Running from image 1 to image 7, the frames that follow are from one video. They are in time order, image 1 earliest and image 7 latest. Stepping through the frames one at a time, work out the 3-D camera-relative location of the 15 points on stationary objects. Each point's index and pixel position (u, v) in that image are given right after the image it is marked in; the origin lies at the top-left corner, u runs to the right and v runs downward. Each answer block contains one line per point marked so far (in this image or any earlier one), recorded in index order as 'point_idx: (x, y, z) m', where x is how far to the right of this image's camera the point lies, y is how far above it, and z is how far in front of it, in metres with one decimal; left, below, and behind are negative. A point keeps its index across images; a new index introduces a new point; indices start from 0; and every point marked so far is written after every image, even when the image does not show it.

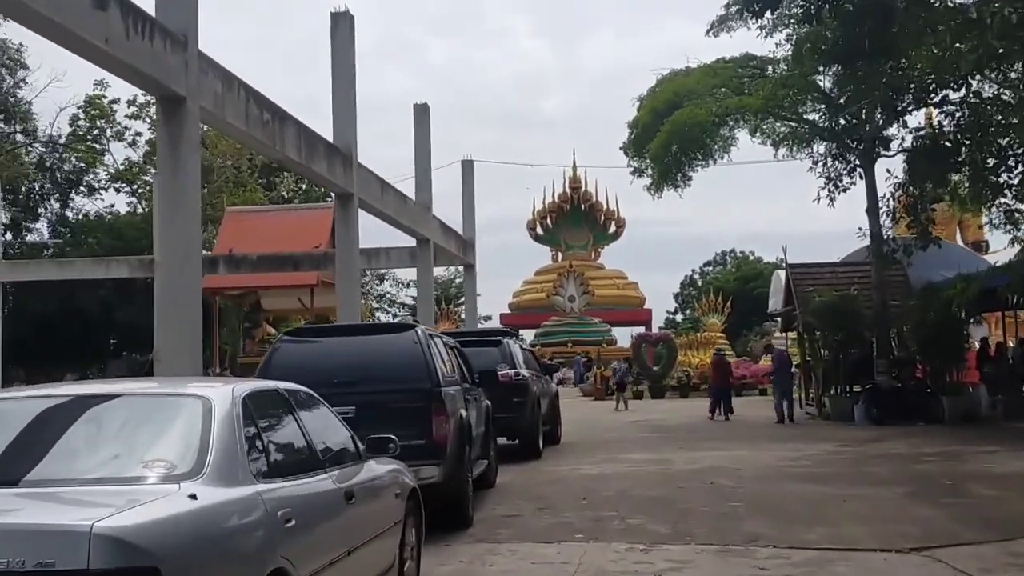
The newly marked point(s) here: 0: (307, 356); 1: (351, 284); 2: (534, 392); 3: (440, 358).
0: (-1.7, -0.6, +9.1) m
1: (-2.3, +0.1, +16.2) m
2: (+0.3, -1.5, +16.0) m
3: (-0.6, -0.6, +9.8) m
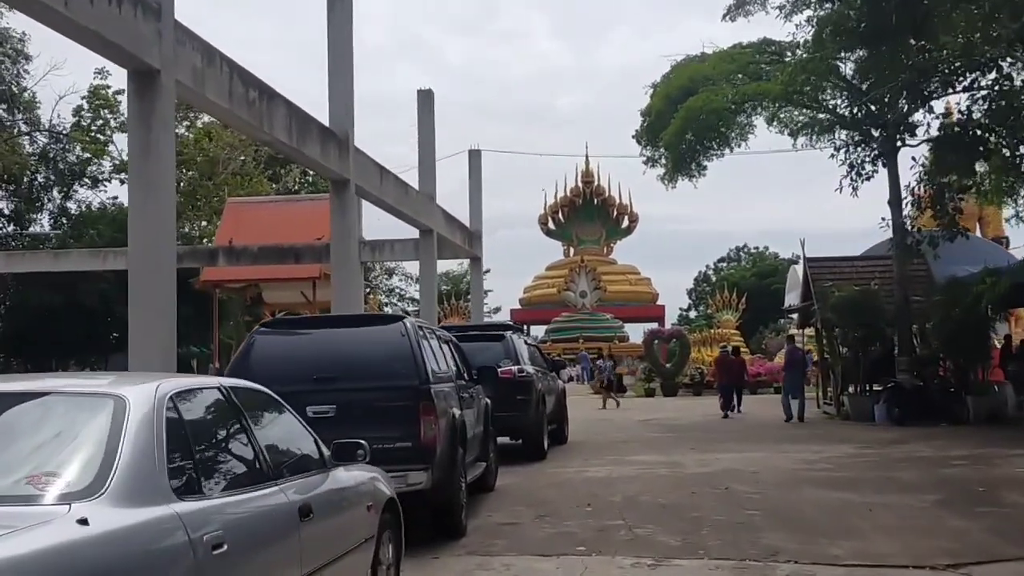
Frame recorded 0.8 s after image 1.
0: (-1.7, -0.5, +8.4) m
1: (-2.2, +0.2, +15.4) m
2: (+0.4, -1.4, +15.2) m
3: (-0.6, -0.5, +9.1) m
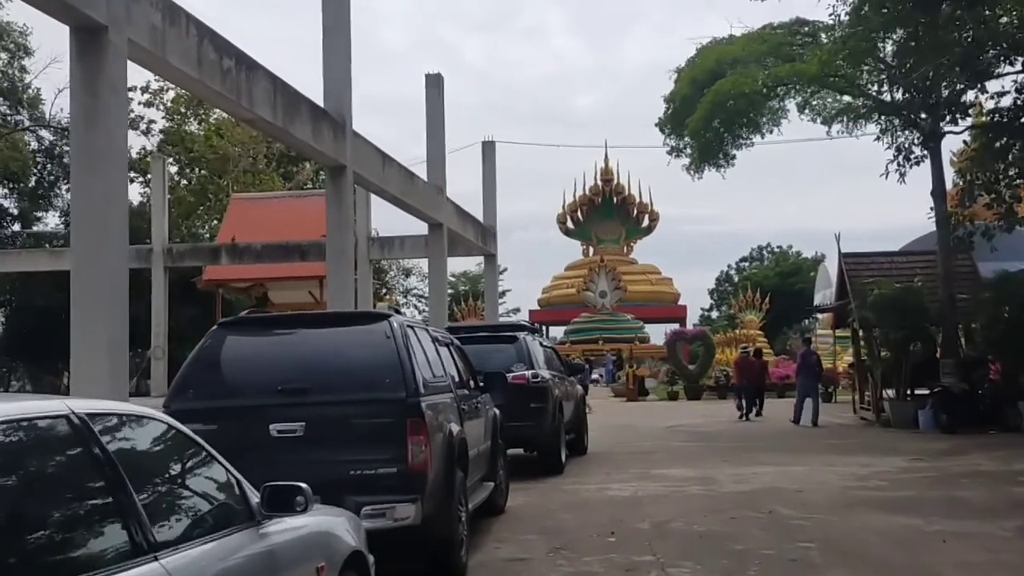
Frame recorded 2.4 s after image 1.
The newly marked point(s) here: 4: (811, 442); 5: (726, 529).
0: (-1.6, -0.4, +7.0) m
1: (-2.1, +0.2, +14.0) m
2: (+0.5, -1.3, +13.8) m
3: (-0.6, -0.5, +7.6) m
4: (+4.8, -2.4, +17.9) m
5: (+1.7, -1.9, +9.1) m
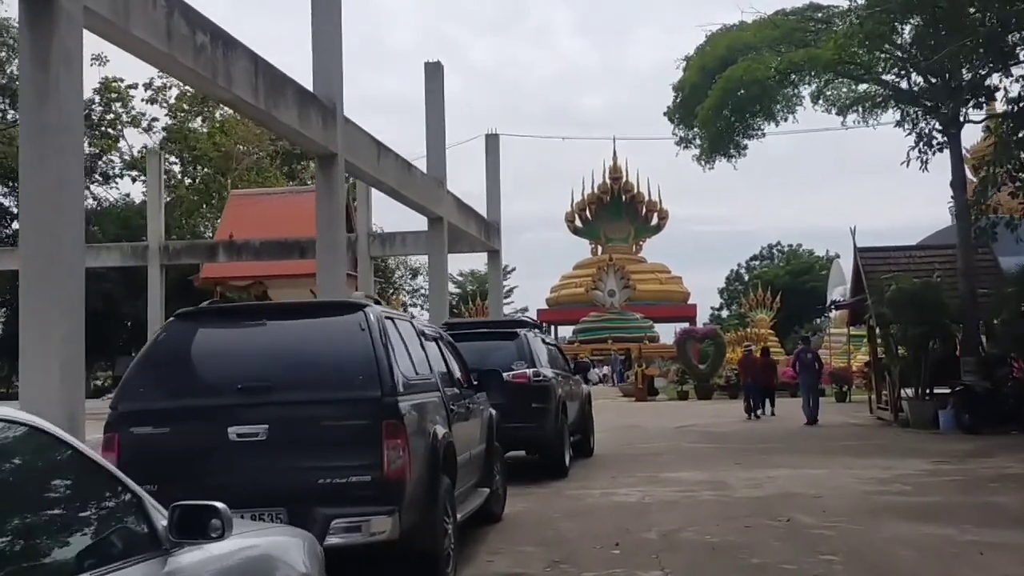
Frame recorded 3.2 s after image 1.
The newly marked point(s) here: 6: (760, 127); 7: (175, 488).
0: (-1.7, -0.3, +6.2) m
1: (-2.1, +0.3, +13.3) m
2: (+0.5, -1.3, +13.0) m
3: (-0.6, -0.4, +6.9) m
4: (+4.8, -2.4, +17.2) m
5: (+1.7, -1.9, +8.3) m
6: (+4.3, +2.8, +19.6) m
7: (-1.8, -1.1, +5.9) m
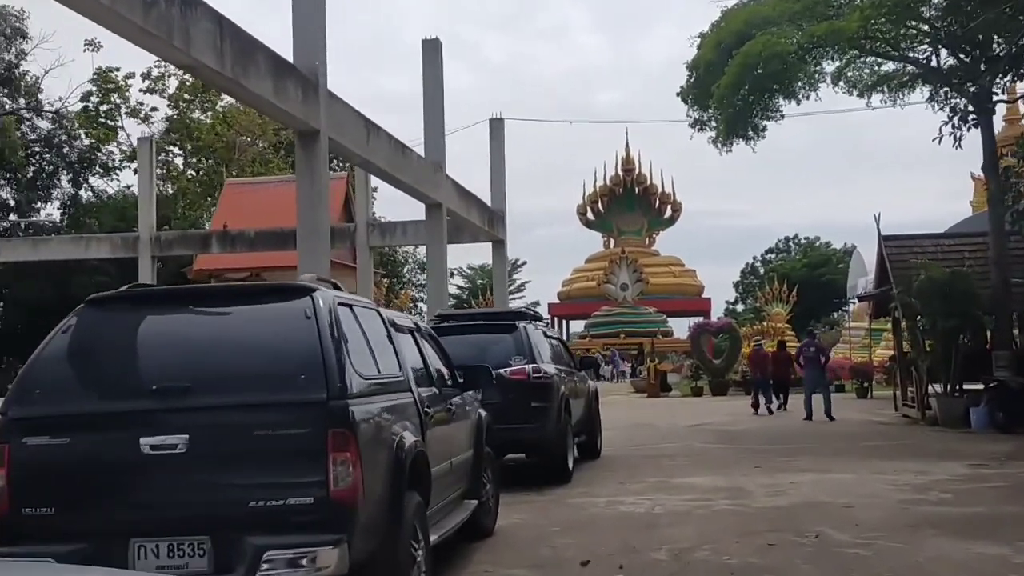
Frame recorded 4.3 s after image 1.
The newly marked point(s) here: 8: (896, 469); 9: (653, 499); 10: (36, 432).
0: (-1.8, -0.3, +5.2) m
1: (-2.1, +0.4, +12.2) m
2: (+0.5, -1.1, +12.0) m
3: (-0.7, -0.3, +5.8) m
4: (+4.8, -2.2, +16.0) m
5: (+1.6, -1.8, +7.2) m
6: (+4.4, +3.0, +18.4) m
7: (-1.9, -1.0, +4.9) m
8: (+4.2, -2.0, +12.3) m
9: (+1.3, -1.9, +10.3) m
10: (-2.1, -0.6, +4.9) m
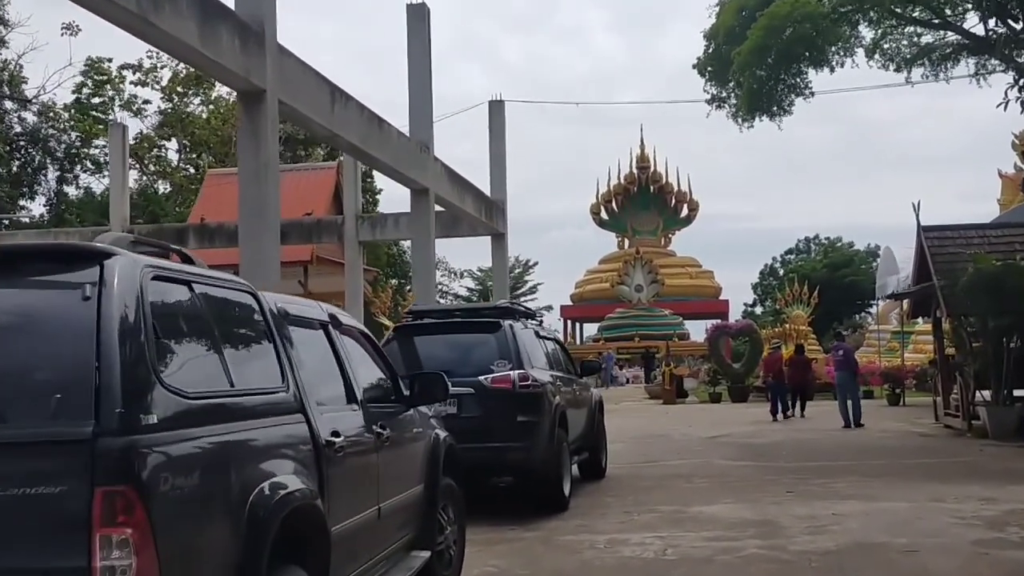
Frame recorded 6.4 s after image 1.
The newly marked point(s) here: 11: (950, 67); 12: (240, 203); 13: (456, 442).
0: (-2.0, -0.2, +3.2) m
1: (-2.2, +0.5, +10.3) m
2: (+0.4, -1.0, +10.0) m
3: (-1.0, -0.2, +3.9) m
4: (+4.8, -2.1, +14.0) m
5: (+1.4, -1.7, +5.2) m
6: (+4.3, +3.0, +16.4) m
7: (-2.1, -0.9, +2.9) m
8: (+4.1, -1.9, +10.3) m
9: (+1.1, -1.8, +8.3) m
10: (-2.3, -0.5, +3.0) m
11: (+7.0, +3.5, +18.0) m
12: (-2.5, +0.8, +10.3) m
13: (-0.5, -1.3, +9.5) m
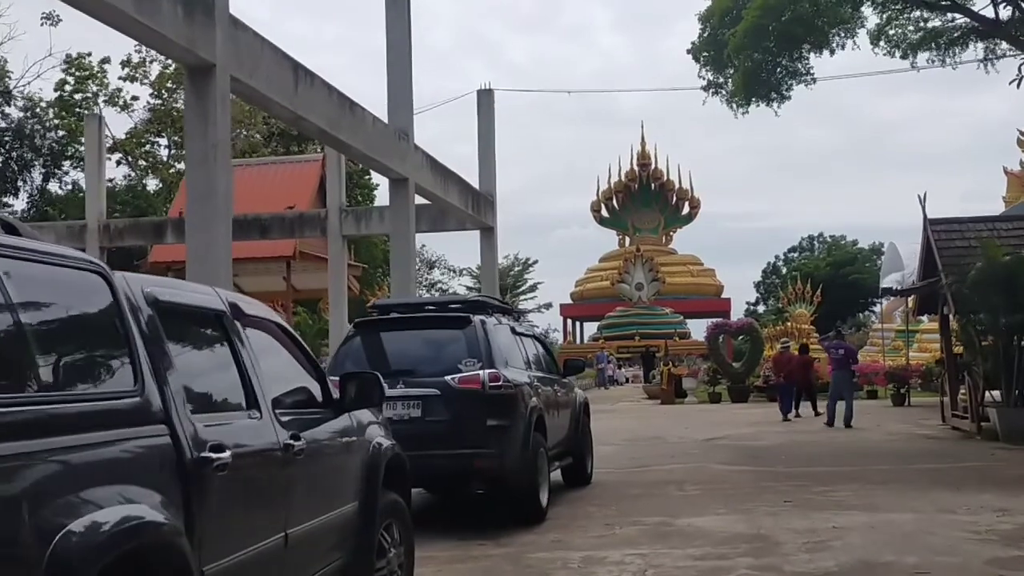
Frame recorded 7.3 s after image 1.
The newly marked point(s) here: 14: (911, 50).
0: (-2.3, -0.1, +2.4) m
1: (-2.5, +0.5, +9.5) m
2: (+0.1, -1.0, +9.1) m
3: (-1.2, -0.2, +3.1) m
4: (+4.5, -2.1, +13.2) m
5: (+1.2, -1.6, +4.4) m
6: (+4.1, +3.1, +15.6) m
7: (-2.4, -0.8, +2.1) m
8: (+3.8, -1.8, +9.4) m
9: (+0.9, -1.8, +7.5) m
10: (-2.6, -0.5, +2.2) m
11: (+6.8, +3.6, +17.2) m
12: (-2.7, +0.9, +9.5) m
13: (-0.7, -1.2, +8.6) m
14: (+6.1, +3.7, +17.3) m
